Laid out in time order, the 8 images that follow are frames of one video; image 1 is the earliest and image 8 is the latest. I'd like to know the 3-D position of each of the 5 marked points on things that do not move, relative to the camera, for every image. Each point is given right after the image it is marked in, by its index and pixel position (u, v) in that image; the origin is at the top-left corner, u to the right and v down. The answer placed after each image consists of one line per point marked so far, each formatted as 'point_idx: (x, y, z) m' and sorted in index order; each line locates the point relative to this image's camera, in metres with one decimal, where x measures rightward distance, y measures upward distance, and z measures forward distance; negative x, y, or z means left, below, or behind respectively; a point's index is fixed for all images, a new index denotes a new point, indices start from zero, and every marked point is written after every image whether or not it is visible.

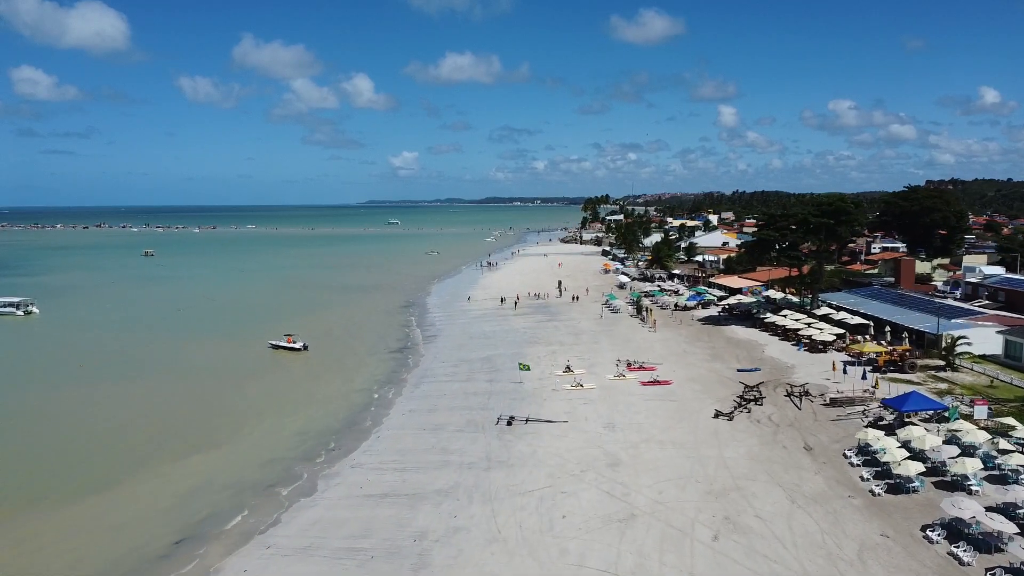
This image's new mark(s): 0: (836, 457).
0: (+9.9, -5.2, +19.7) m
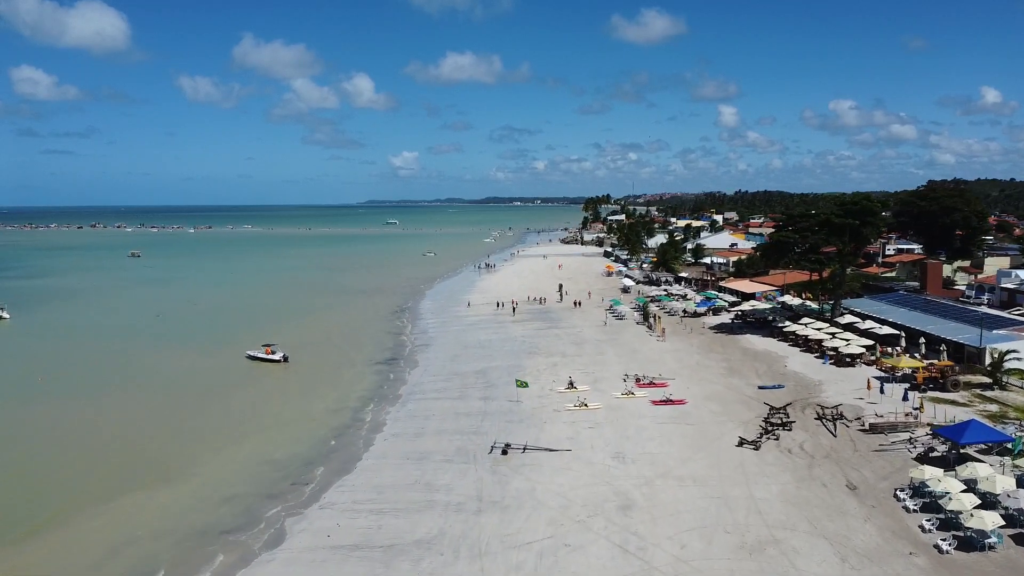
0: (+9.8, -5.5, +16.8) m
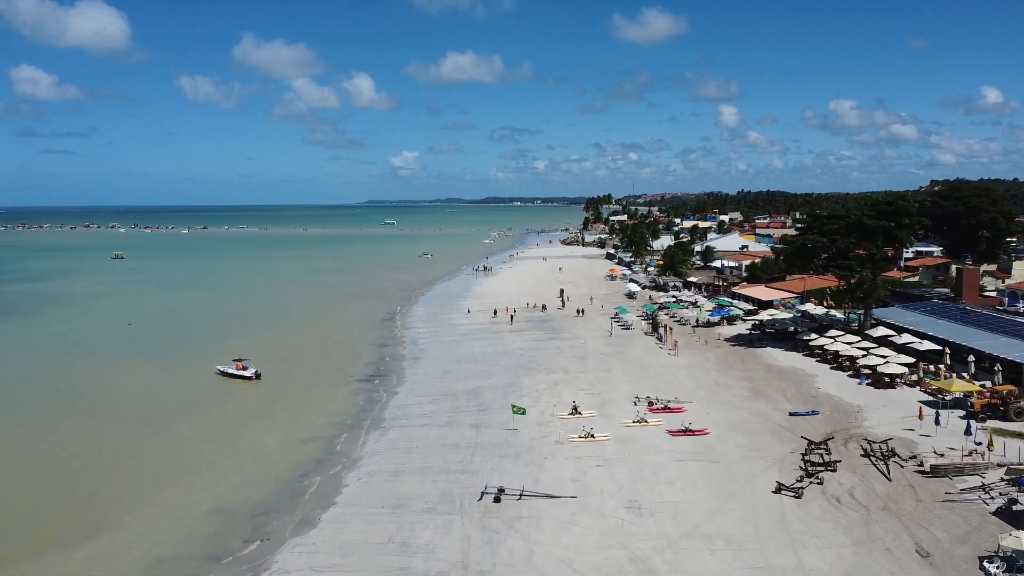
0: (+9.6, -6.0, +13.5) m
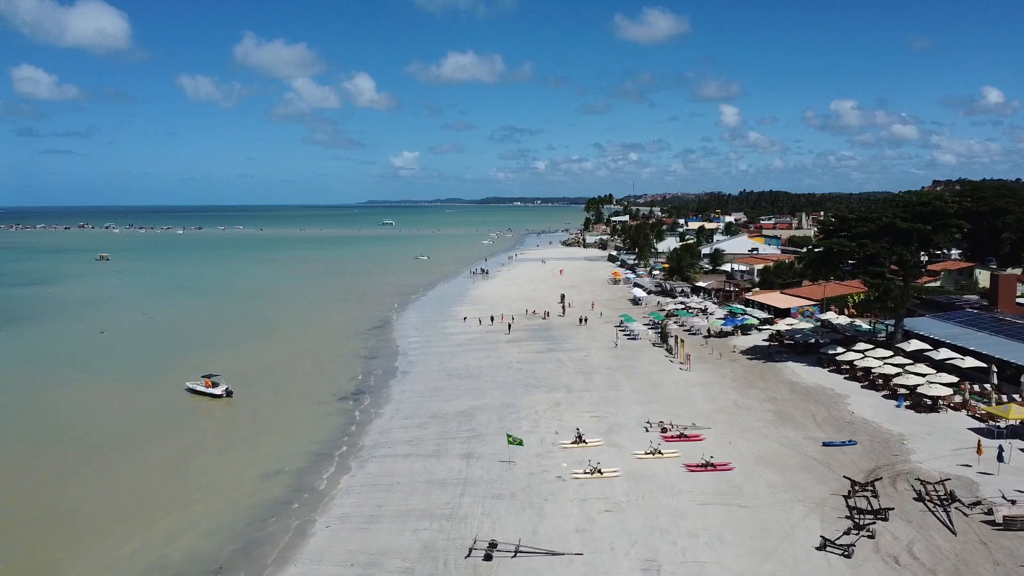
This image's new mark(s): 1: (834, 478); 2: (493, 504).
0: (+9.5, -6.4, +10.6) m
1: (+9.1, -5.3, +18.2) m
2: (-0.5, -5.9, +17.6) m
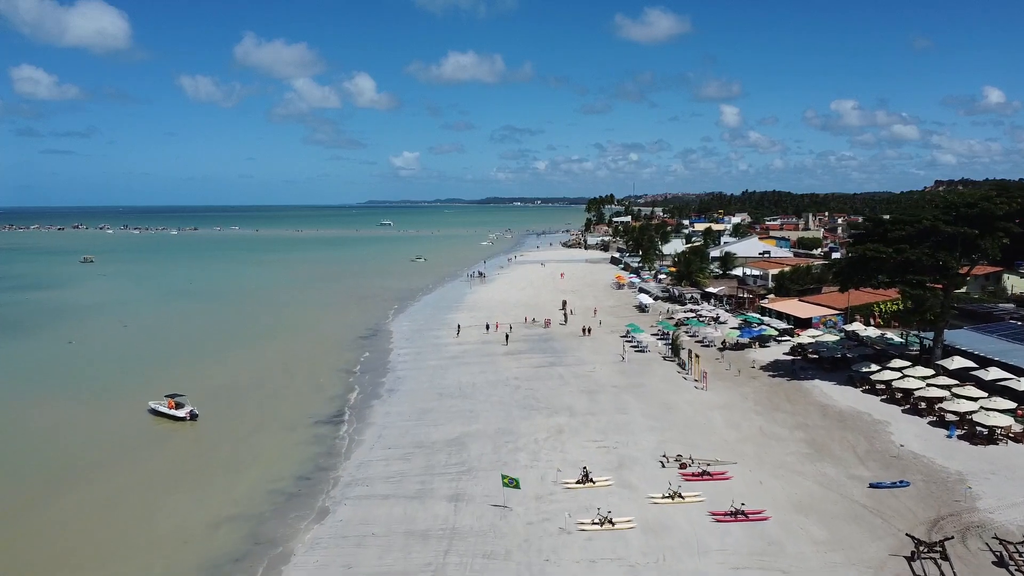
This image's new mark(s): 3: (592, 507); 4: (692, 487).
0: (+9.3, -6.8, +7.7) m
1: (+9.0, -5.8, +15.2) m
2: (-0.7, -6.3, +14.7) m
3: (+2.1, -5.8, +17.1) m
4: (+5.1, -5.6, +18.1) m
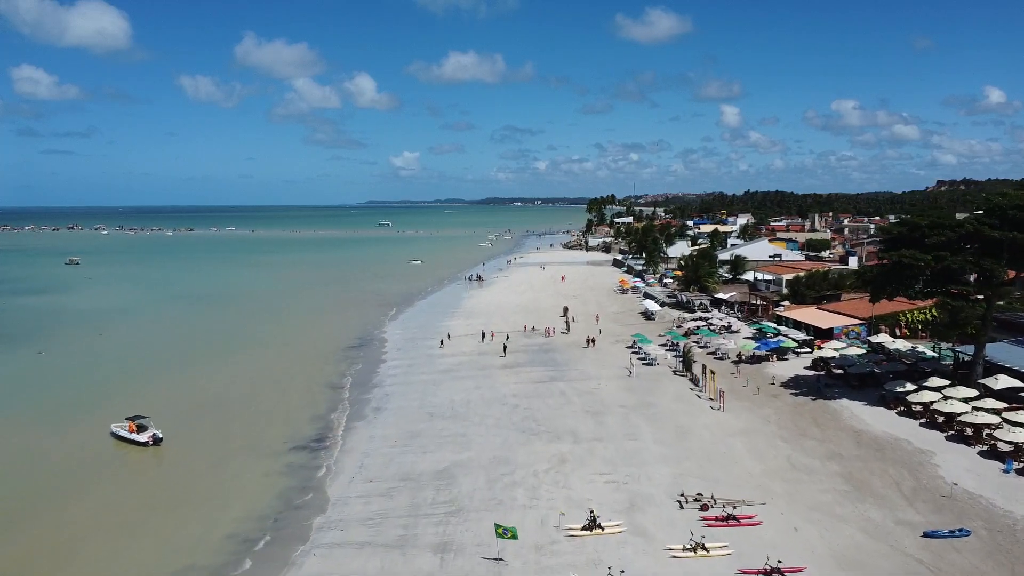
0: (+9.2, -7.2, +5.2) m
1: (+8.9, -6.2, +12.7) m
2: (-0.8, -6.7, +12.2) m
3: (+2.0, -6.2, +14.6) m
4: (+5.0, -6.0, +15.6) m
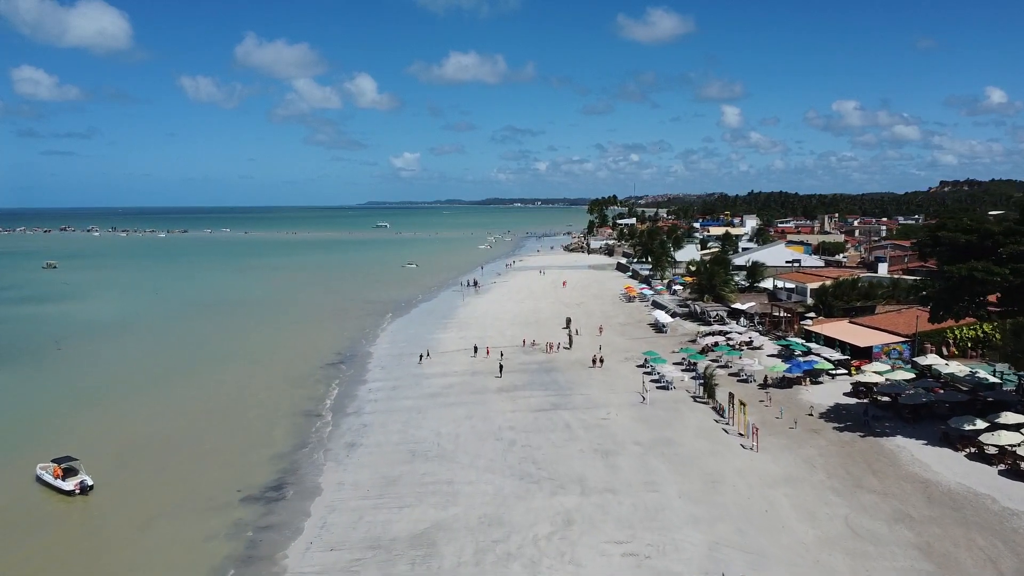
0: (+9.1, -7.8, +1.5) m
1: (+8.7, -6.7, +9.0) m
2: (-0.9, -7.3, +8.5) m
3: (+1.8, -6.8, +10.9) m
4: (+4.8, -6.5, +11.8) m
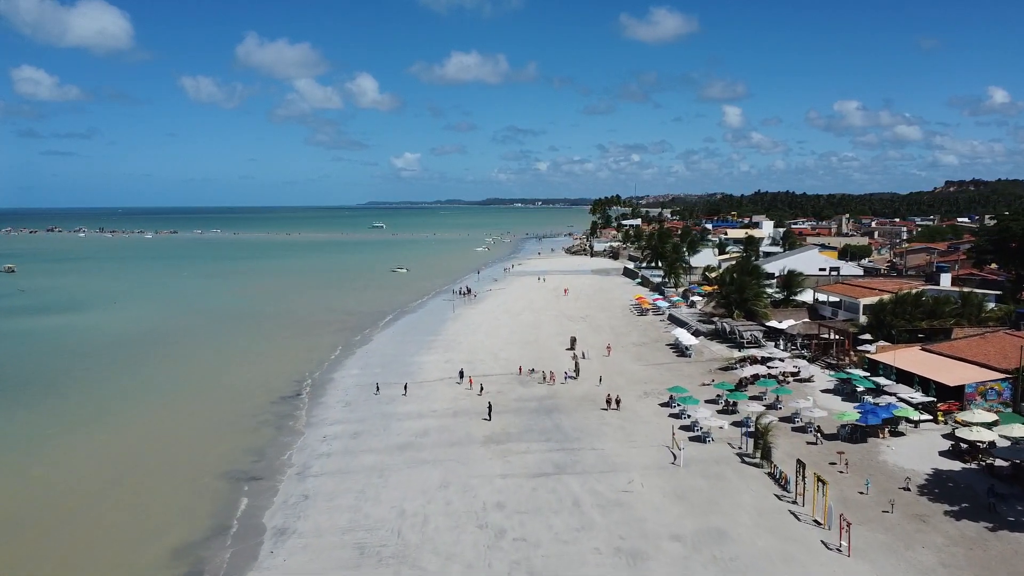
0: (+8.8, -8.6, -4.7) m
1: (+8.4, -7.5, +2.8) m
2: (-1.2, -8.1, +2.3) m
3: (+1.5, -7.6, +4.7) m
4: (+4.5, -7.3, +5.6) m
